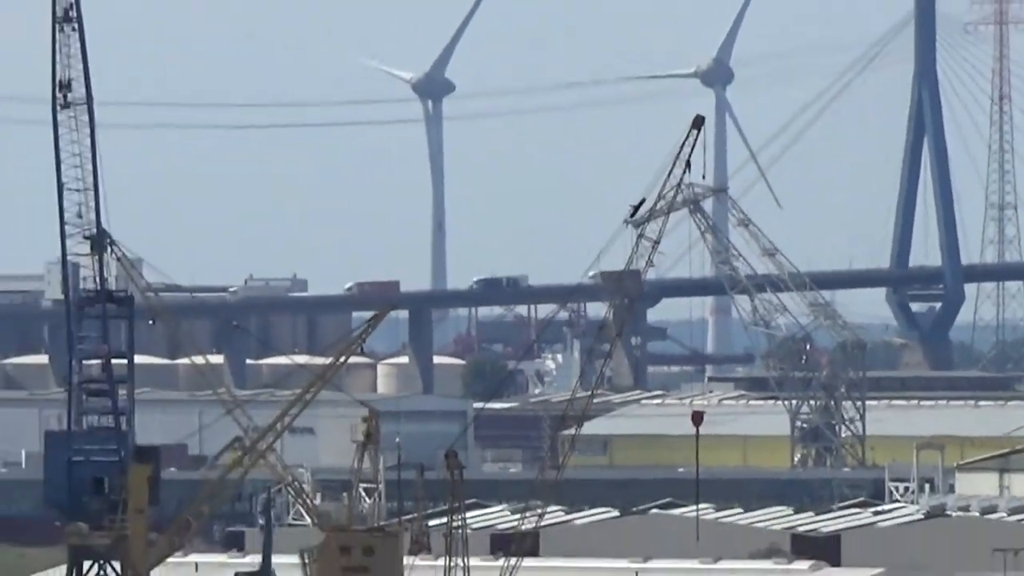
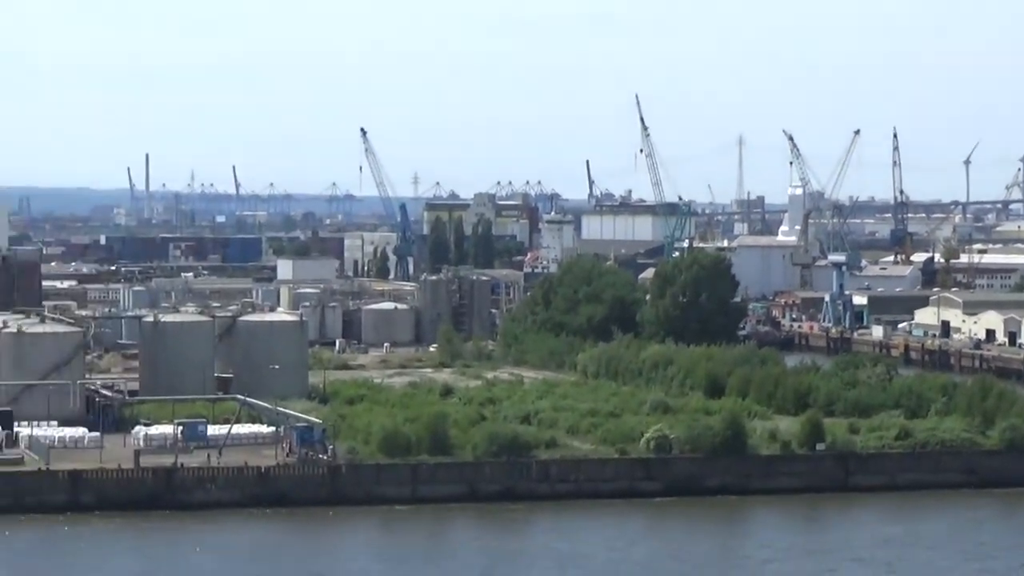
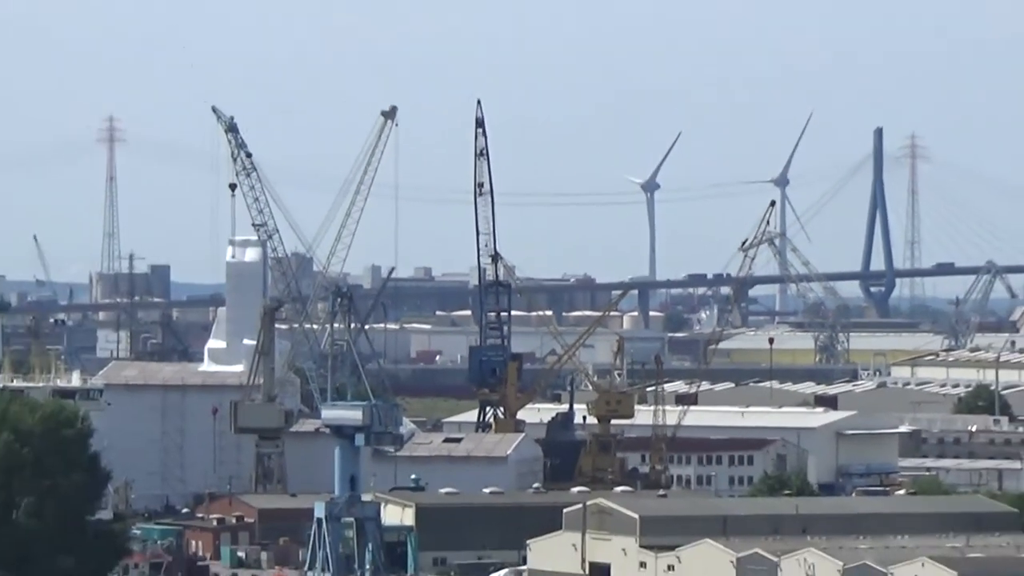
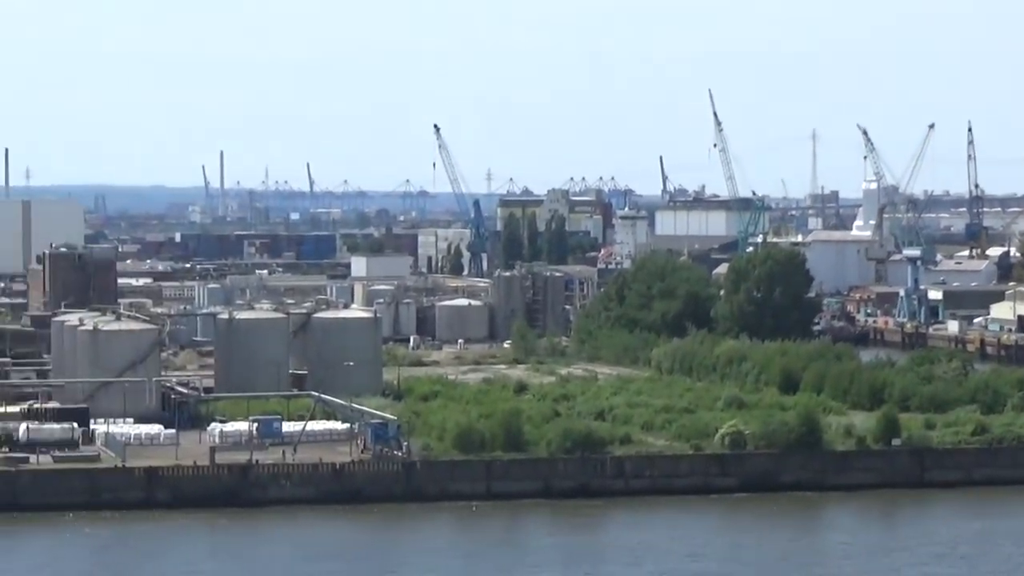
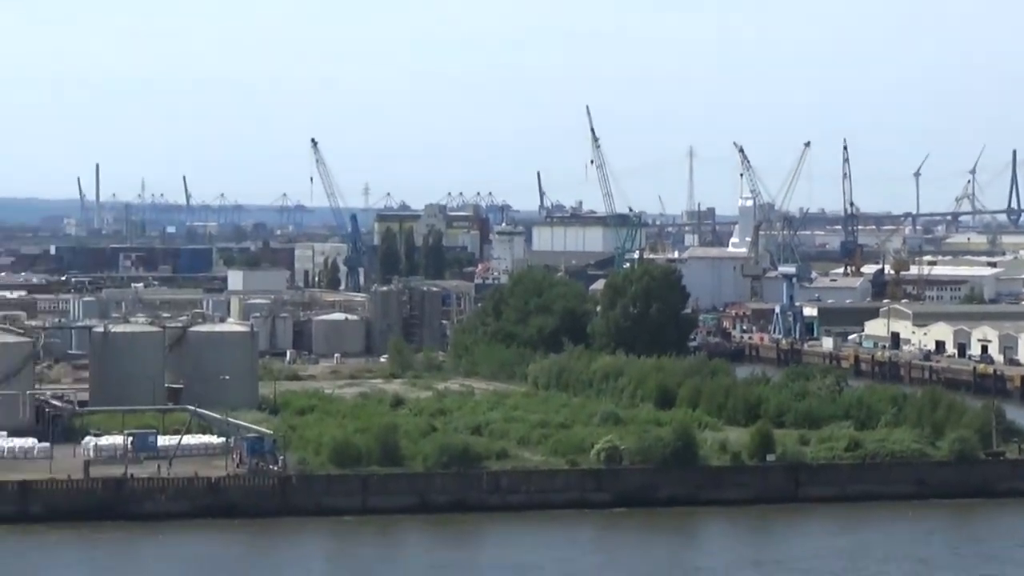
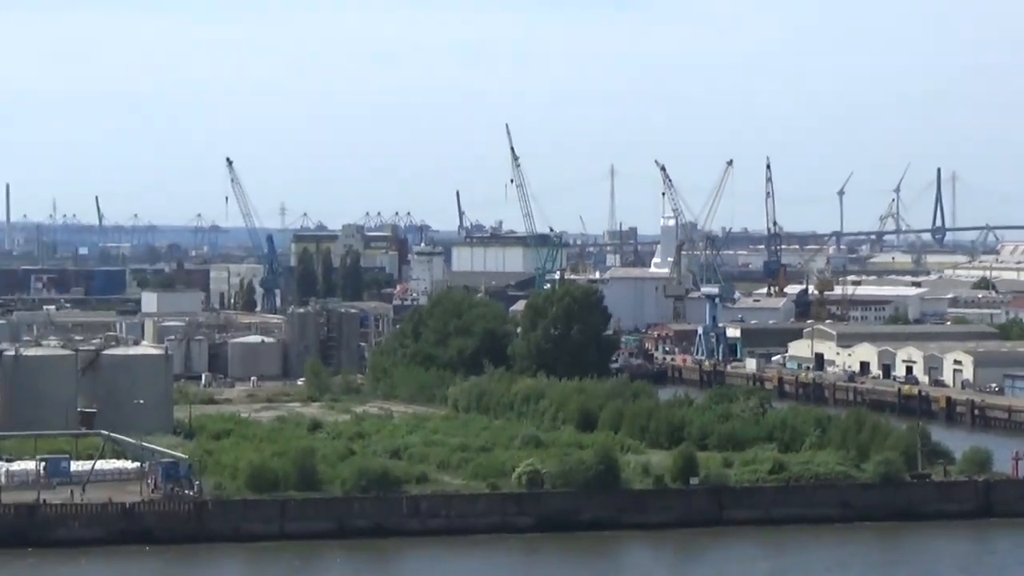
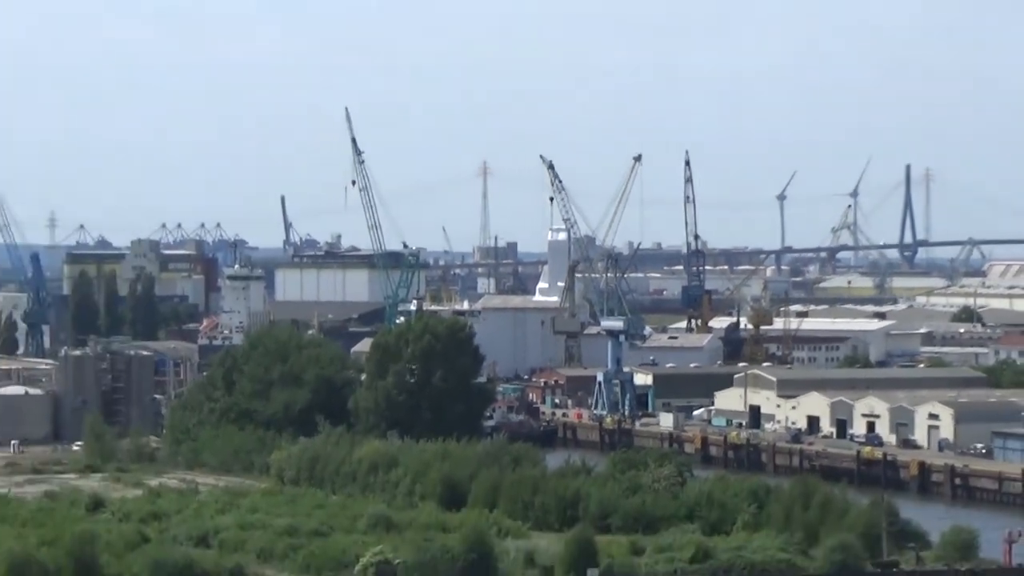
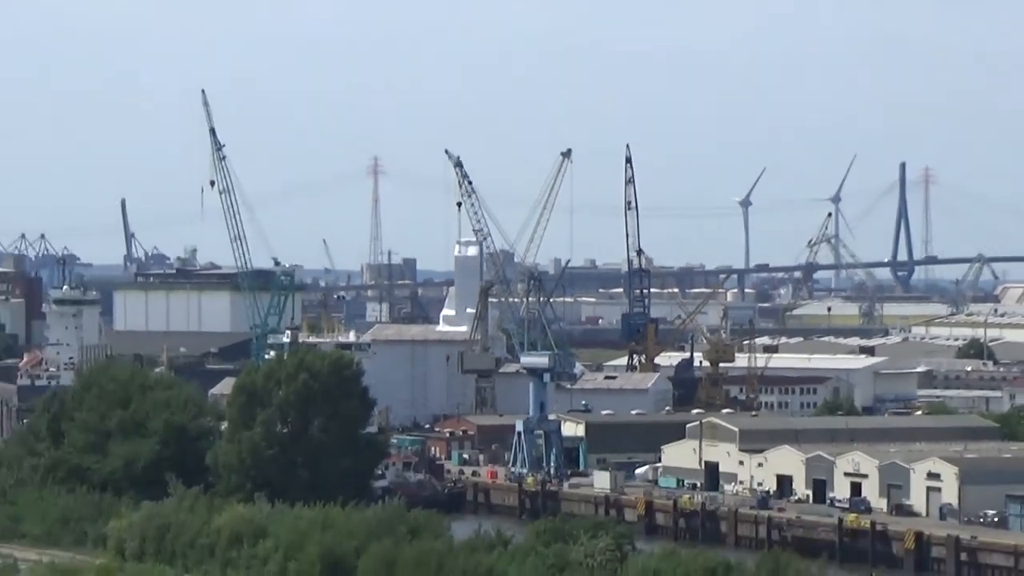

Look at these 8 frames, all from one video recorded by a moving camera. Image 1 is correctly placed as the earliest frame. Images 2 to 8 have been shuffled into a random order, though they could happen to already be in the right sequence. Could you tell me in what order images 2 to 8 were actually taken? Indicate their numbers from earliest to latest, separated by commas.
3, 8, 7, 6, 5, 2, 4
